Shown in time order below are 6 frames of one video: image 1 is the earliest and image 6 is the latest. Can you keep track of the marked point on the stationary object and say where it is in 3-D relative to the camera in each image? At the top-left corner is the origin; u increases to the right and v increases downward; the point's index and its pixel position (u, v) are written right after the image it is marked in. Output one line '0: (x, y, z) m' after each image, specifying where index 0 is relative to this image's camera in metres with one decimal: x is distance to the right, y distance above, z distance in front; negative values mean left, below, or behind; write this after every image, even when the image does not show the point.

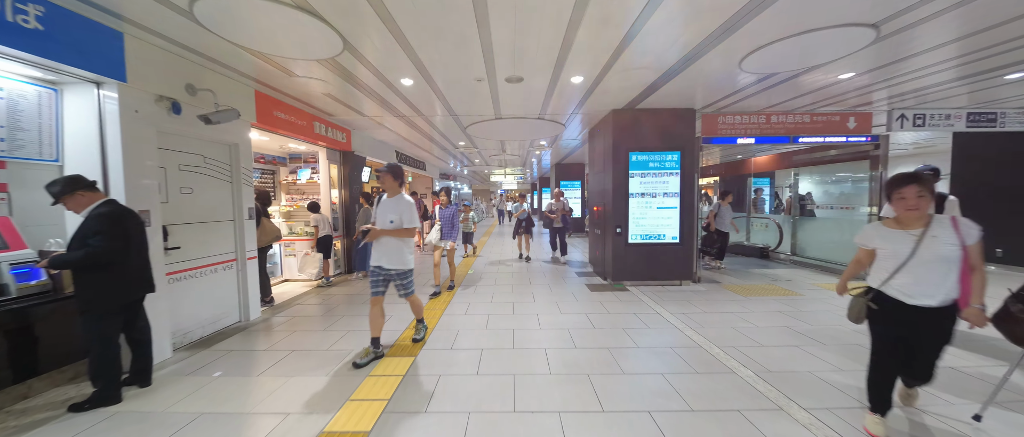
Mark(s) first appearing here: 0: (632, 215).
0: (+2.0, +0.1, +4.8) m
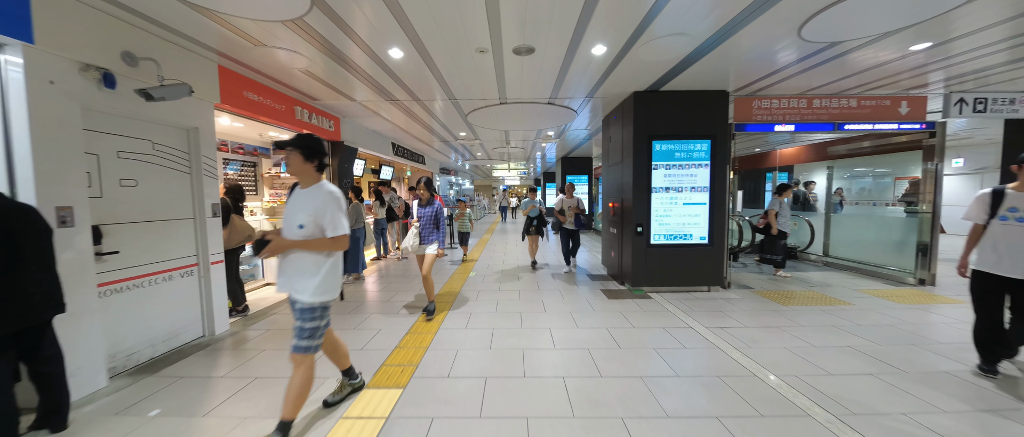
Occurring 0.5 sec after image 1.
0: (+2.1, +0.1, +4.2) m
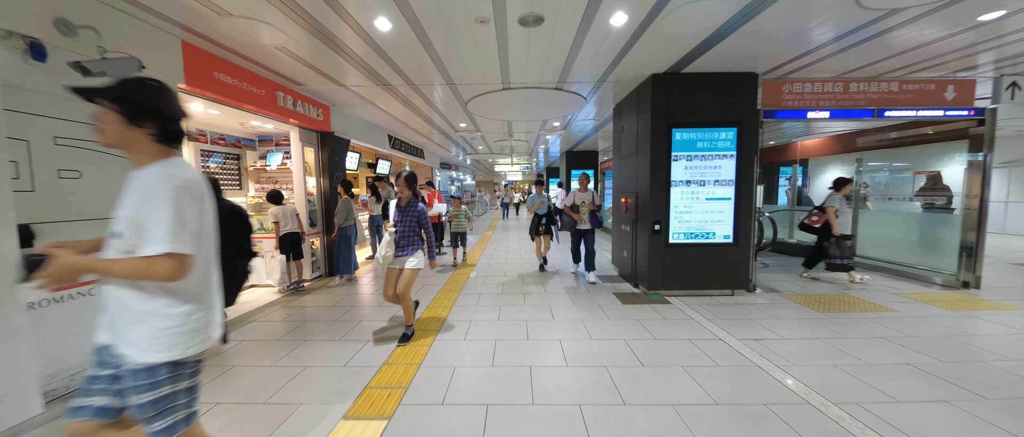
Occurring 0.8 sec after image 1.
0: (+2.2, +0.1, +3.8) m
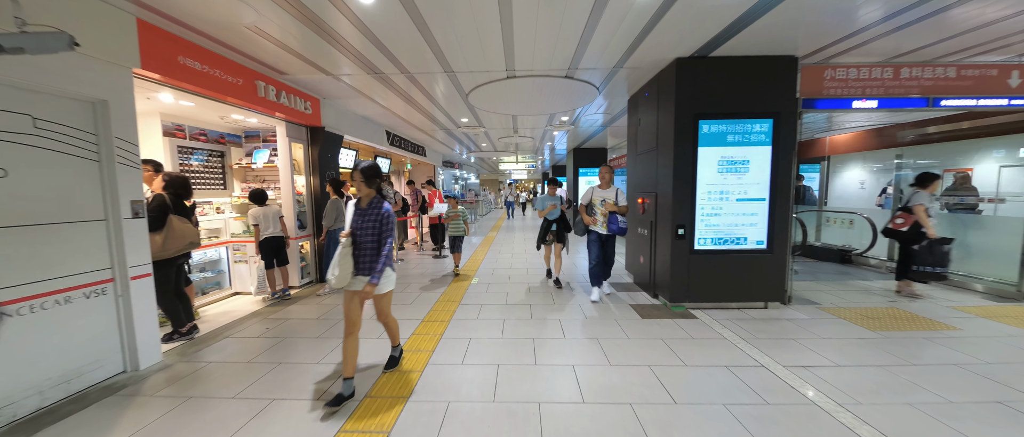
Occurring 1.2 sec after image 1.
0: (+2.3, +0.1, +3.4) m
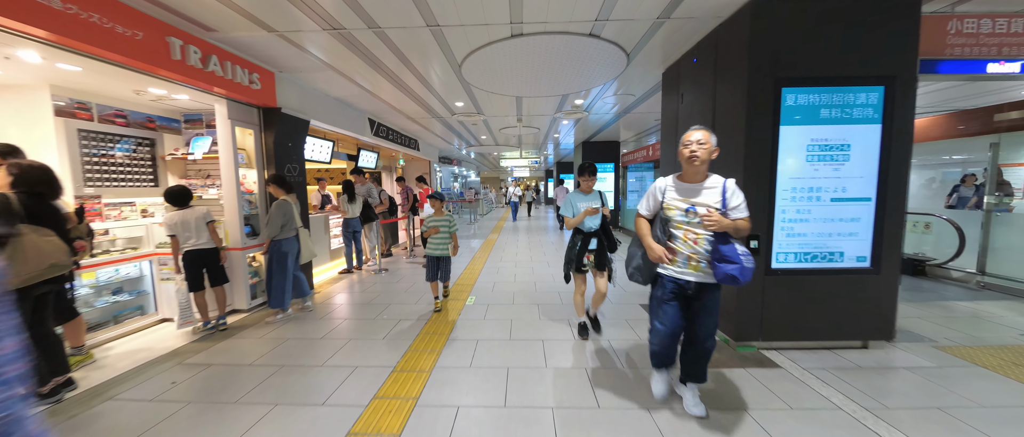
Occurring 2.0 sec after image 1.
0: (+2.3, 0.0, +2.4) m
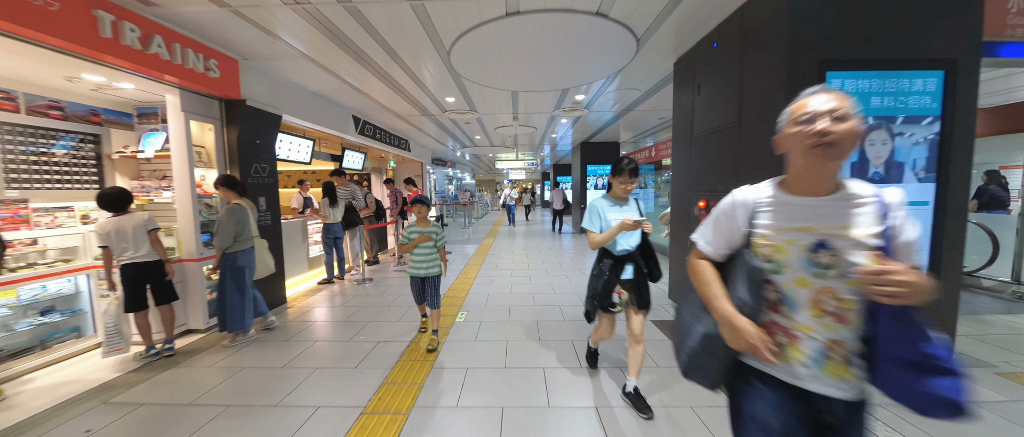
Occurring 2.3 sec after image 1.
0: (+2.3, 0.0, +2.0) m
